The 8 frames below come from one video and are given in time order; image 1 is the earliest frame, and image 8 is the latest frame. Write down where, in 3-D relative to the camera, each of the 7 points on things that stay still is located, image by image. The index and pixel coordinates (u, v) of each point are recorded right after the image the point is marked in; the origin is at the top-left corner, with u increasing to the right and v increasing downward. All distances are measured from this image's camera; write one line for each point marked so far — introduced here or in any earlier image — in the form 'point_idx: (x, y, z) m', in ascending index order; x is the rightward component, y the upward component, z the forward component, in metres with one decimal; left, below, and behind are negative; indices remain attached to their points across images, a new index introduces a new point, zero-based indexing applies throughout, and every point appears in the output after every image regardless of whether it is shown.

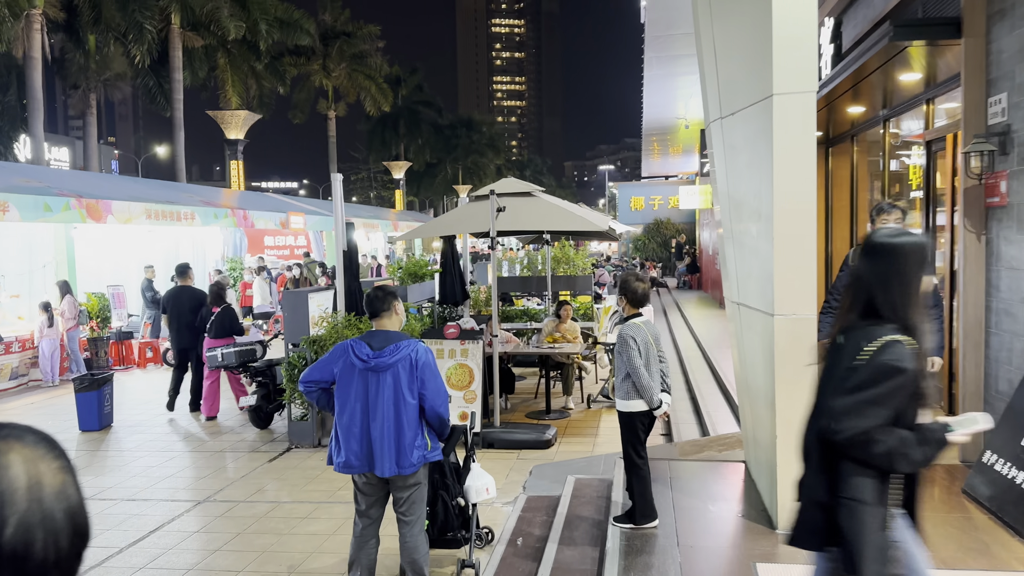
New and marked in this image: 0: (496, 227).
0: (-0.2, +0.6, +8.1) m
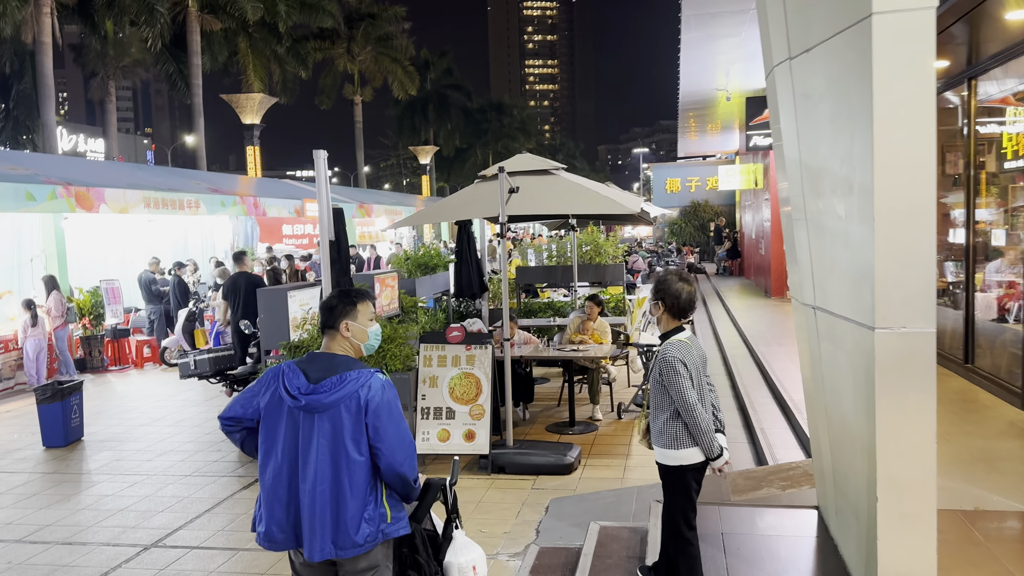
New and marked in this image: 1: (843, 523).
0: (-0.1, +0.7, +6.9) m
1: (+1.6, -1.1, +3.8) m
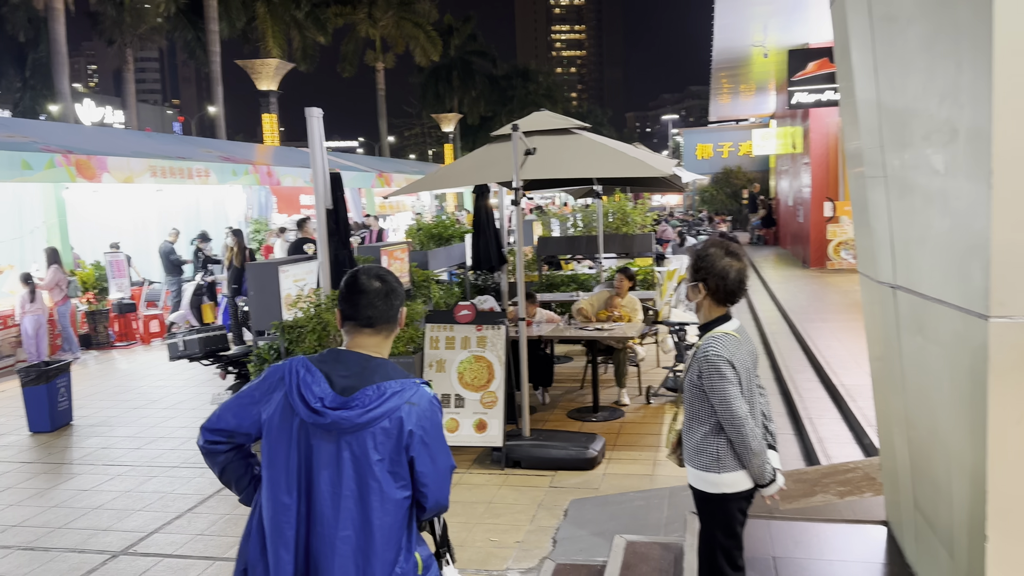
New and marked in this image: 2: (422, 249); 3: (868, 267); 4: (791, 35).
0: (+0.1, +0.9, +6.2) m
1: (+1.6, -1.0, +3.1) m
2: (-1.1, +0.5, +9.7) m
3: (+1.6, +0.1, +3.5) m
4: (+5.3, +4.8, +14.9) m
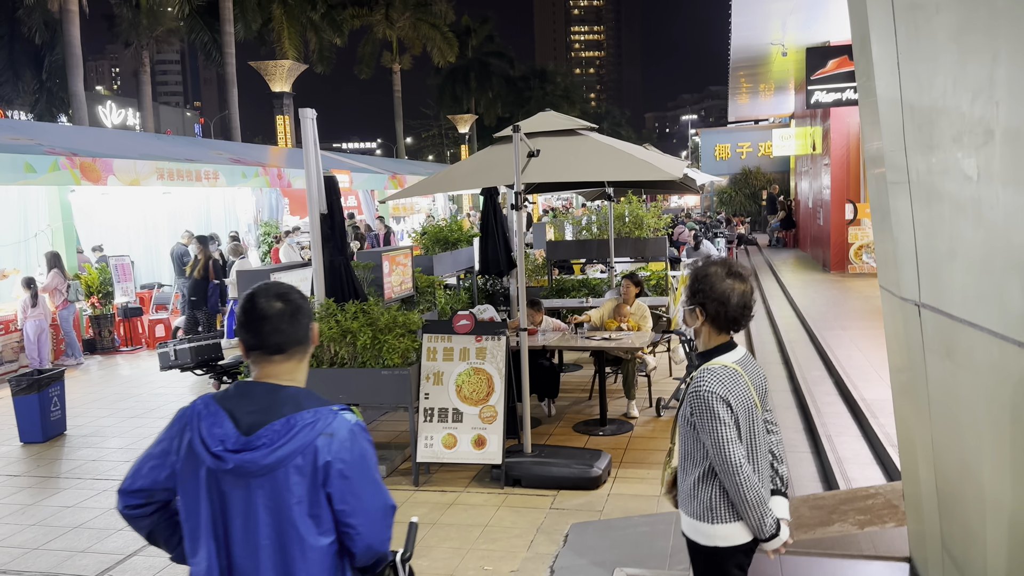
0: (+0.1, +0.8, +5.9) m
1: (+1.6, -1.1, +2.8) m
2: (-1.0, +0.4, +9.4) m
3: (+1.5, 0.0, +3.2) m
4: (+5.5, +4.7, +14.5) m
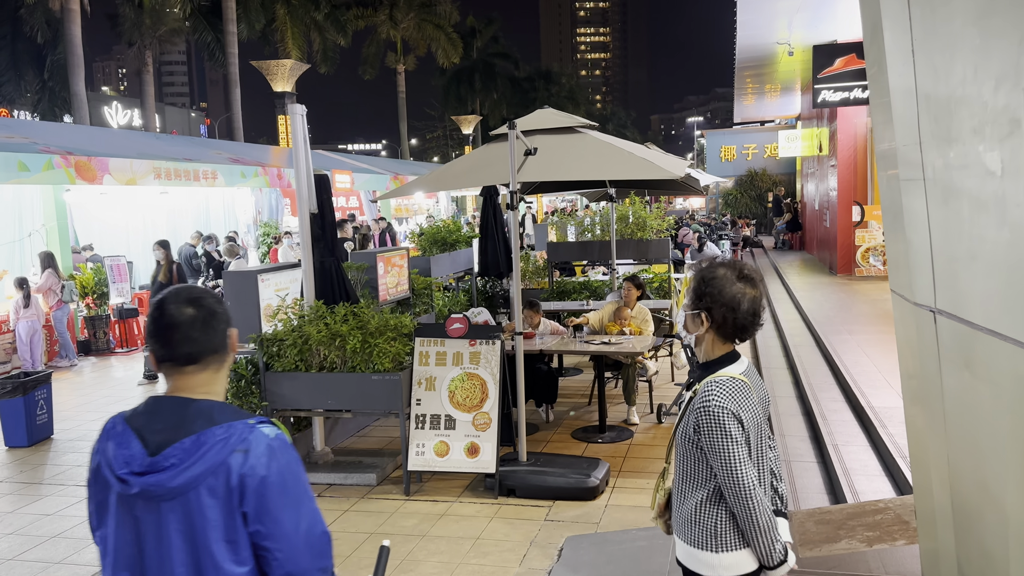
0: (+0.1, +0.8, +5.7) m
1: (+1.5, -1.1, +2.6) m
2: (-1.0, +0.4, +9.3) m
3: (+1.5, 0.0, +3.0) m
4: (+5.5, +4.6, +14.3) m
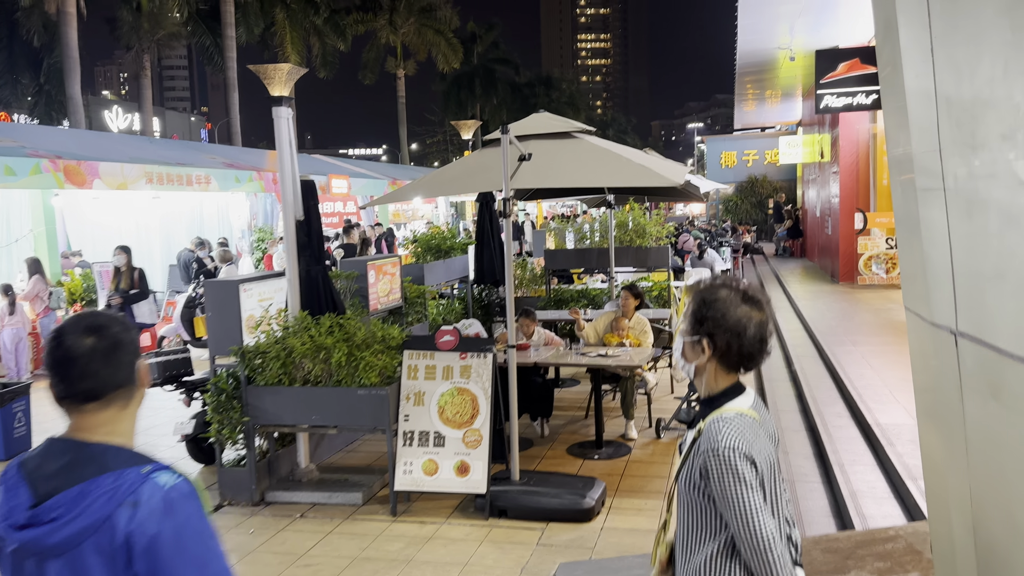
0: (0.0, +0.7, +5.5) m
1: (+1.5, -1.2, +2.3) m
2: (-1.1, +0.3, +9.1) m
3: (+1.4, -0.1, +2.8) m
4: (+5.5, +4.5, +14.1) m
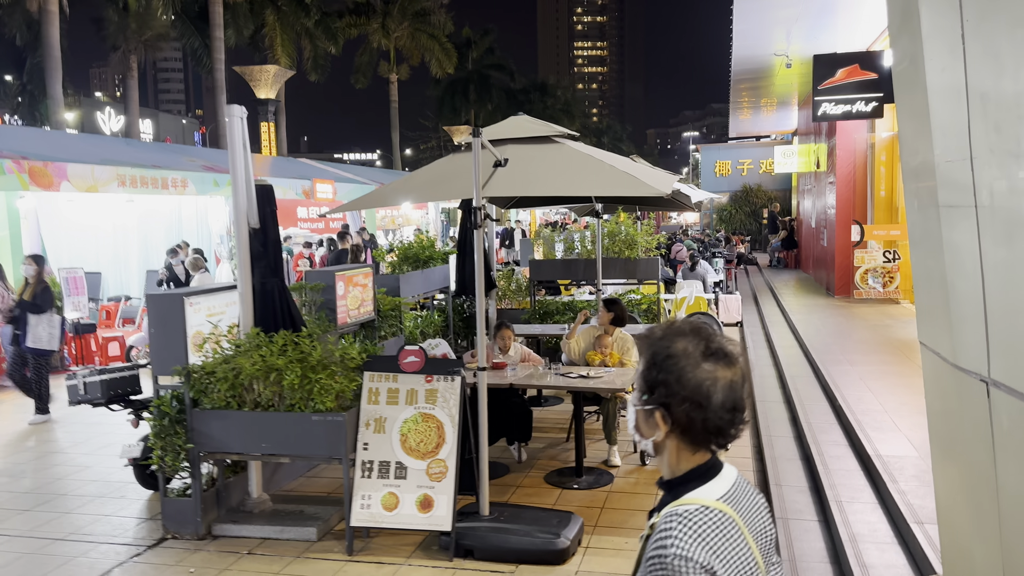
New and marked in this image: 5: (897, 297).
0: (-0.2, +0.6, +5.1) m
1: (+1.3, -1.3, +1.9) m
2: (-1.3, +0.2, +8.6) m
3: (+1.3, -0.2, +2.4) m
4: (+5.3, +4.3, +13.8) m
5: (+6.7, -0.2, +13.7) m
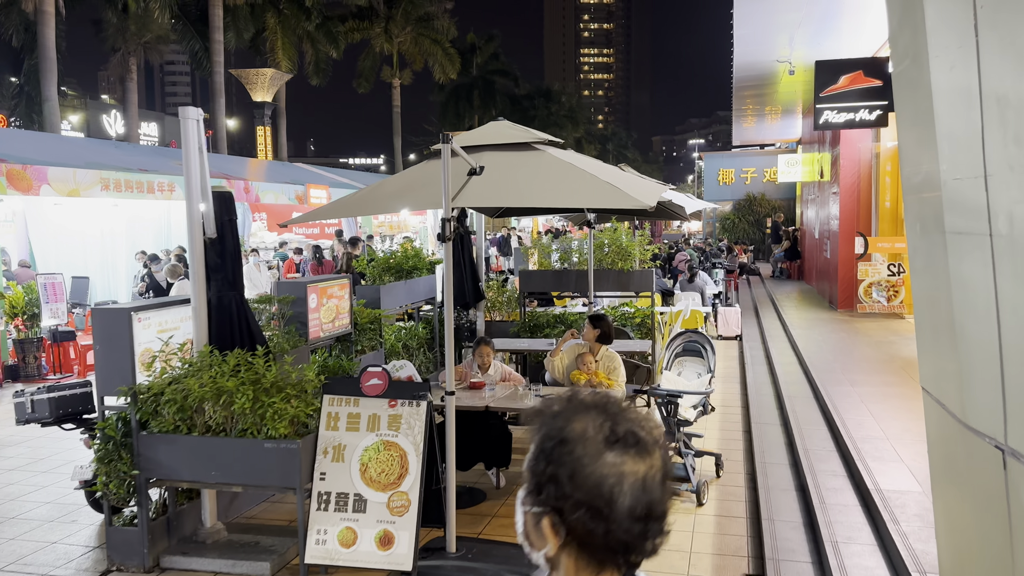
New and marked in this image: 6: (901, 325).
0: (-0.3, +0.5, +4.8) m
1: (+1.1, -1.4, +1.5) m
2: (-1.4, +0.1, +8.3) m
3: (+1.1, -0.2, +2.0) m
4: (+5.3, +4.0, +13.4) m
5: (+6.6, -0.4, +13.3) m
6: (+5.9, -0.6, +11.9) m
